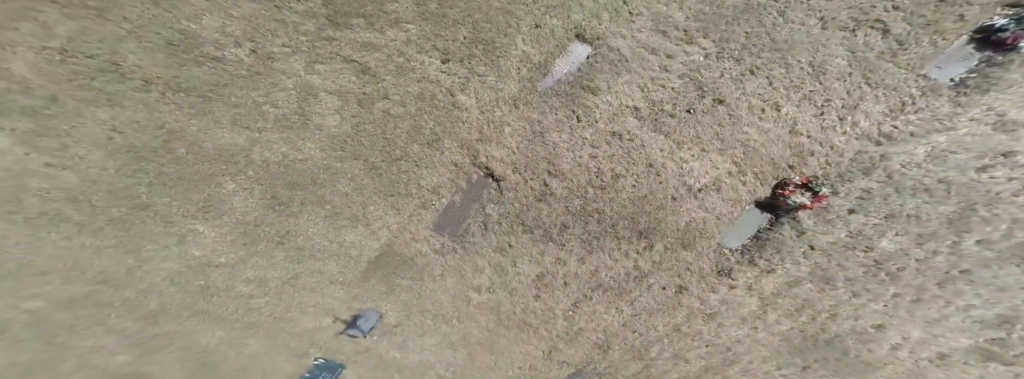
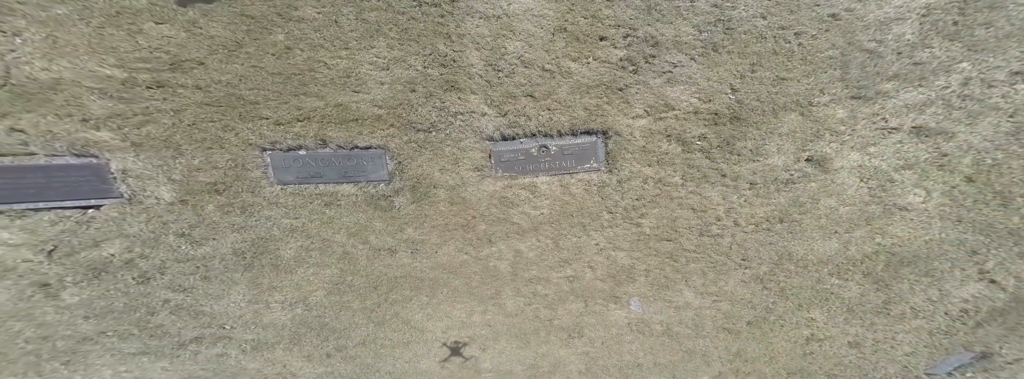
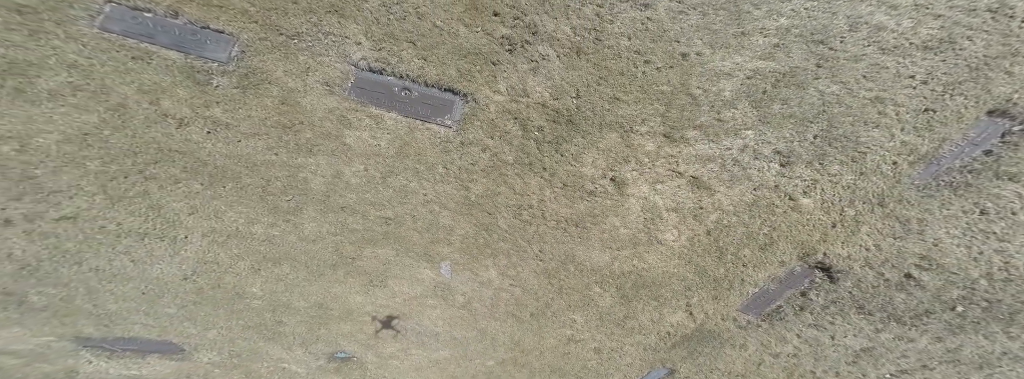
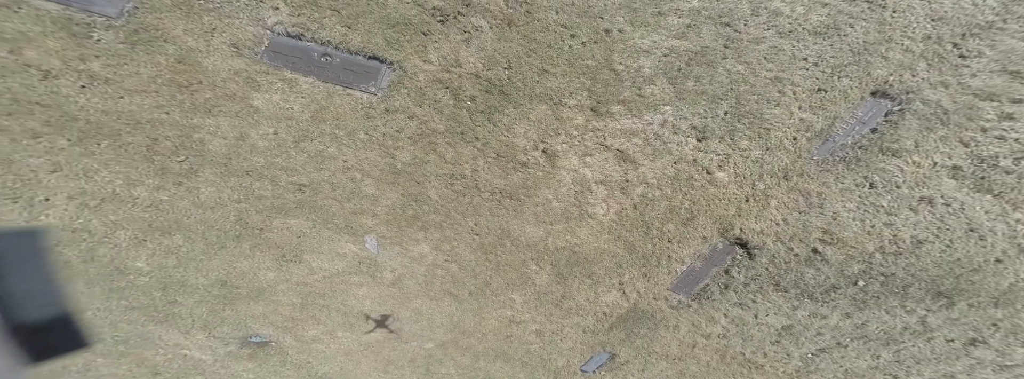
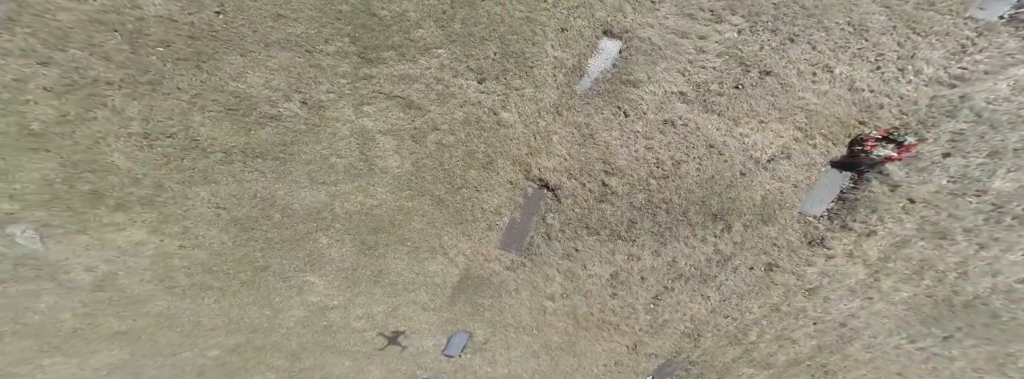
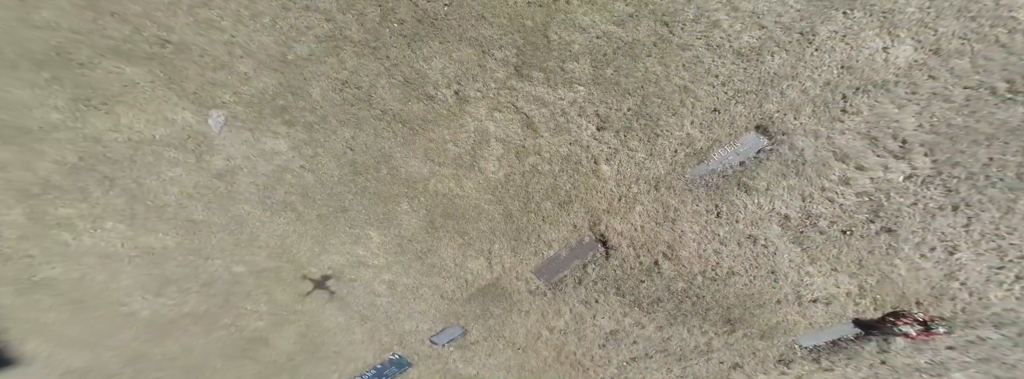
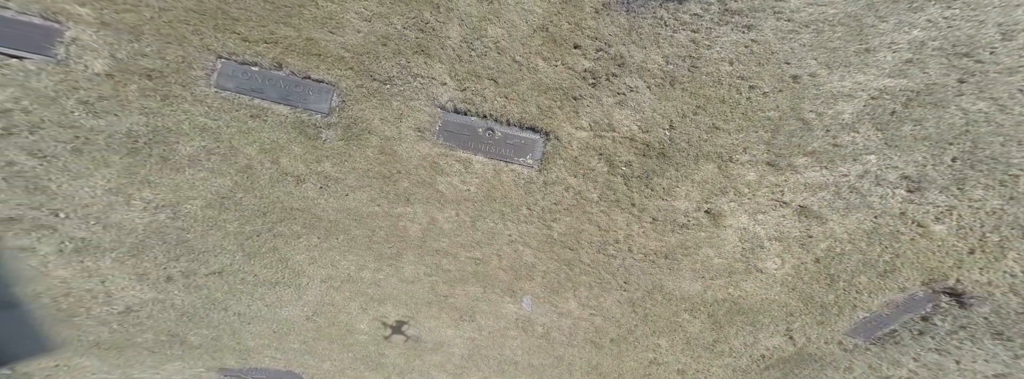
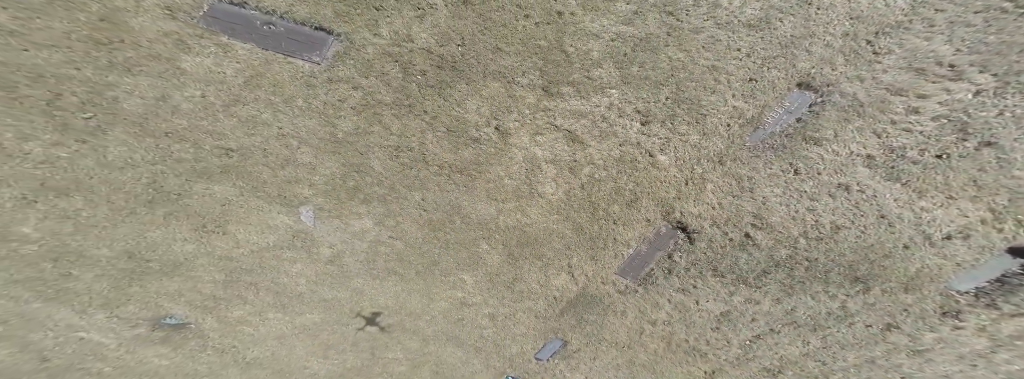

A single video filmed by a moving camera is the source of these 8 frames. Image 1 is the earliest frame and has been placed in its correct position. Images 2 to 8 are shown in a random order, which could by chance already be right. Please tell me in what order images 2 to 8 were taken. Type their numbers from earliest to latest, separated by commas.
5, 6, 8, 4, 3, 7, 2
